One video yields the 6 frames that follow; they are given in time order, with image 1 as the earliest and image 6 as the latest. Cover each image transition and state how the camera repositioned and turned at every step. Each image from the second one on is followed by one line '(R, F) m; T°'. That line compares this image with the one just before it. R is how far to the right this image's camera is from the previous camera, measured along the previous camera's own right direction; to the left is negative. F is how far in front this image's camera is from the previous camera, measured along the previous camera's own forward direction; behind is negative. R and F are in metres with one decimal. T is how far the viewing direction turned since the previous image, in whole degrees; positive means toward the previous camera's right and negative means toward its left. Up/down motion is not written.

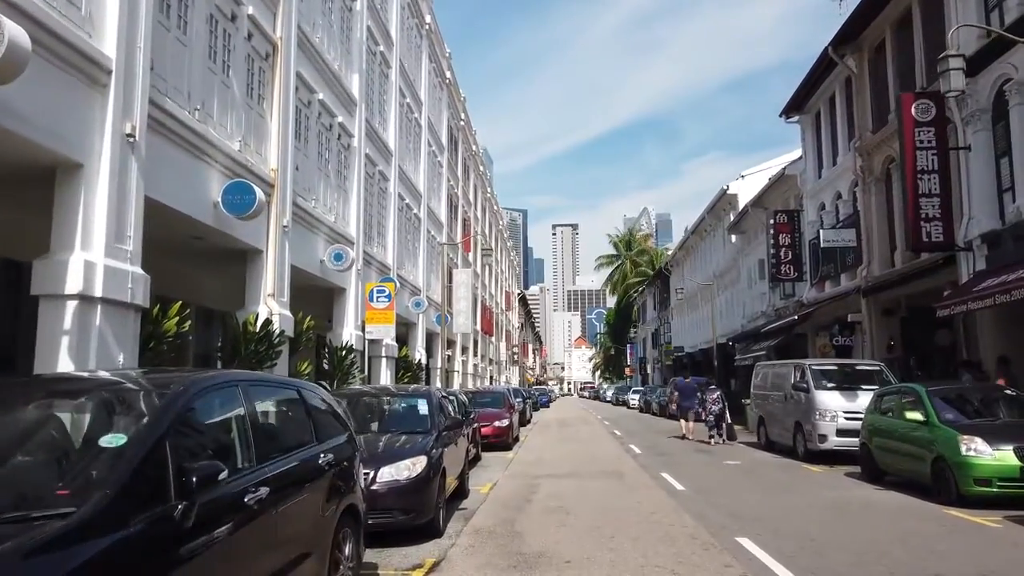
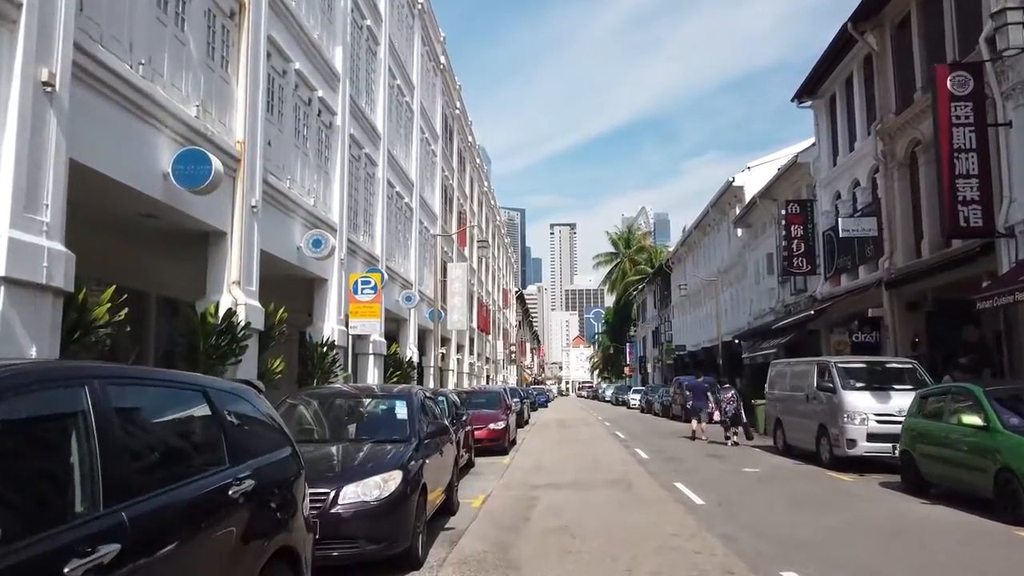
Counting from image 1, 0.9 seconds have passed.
(0.0, +1.7) m; 0°
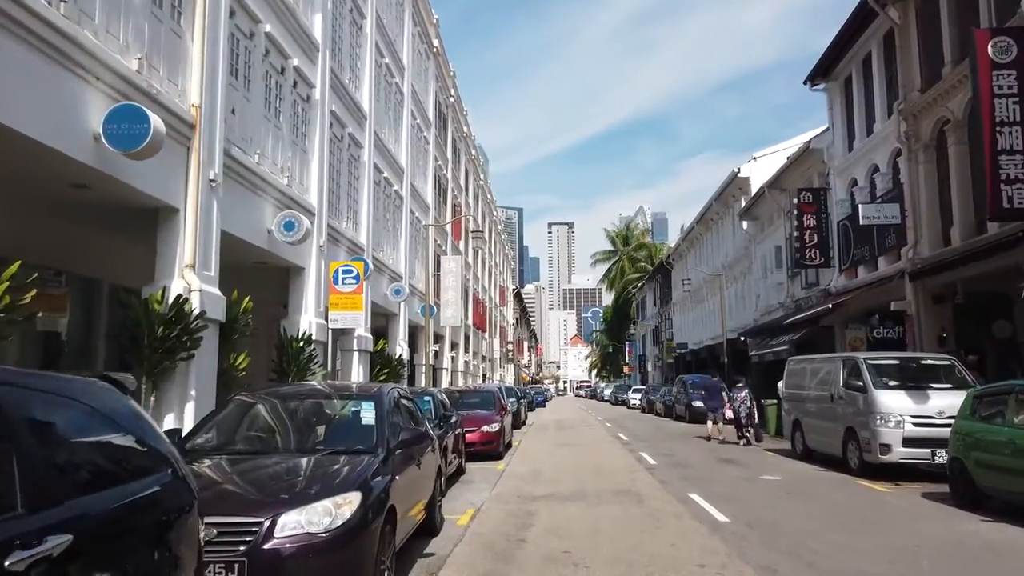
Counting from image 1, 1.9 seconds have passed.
(+0.1, +1.7) m; 0°
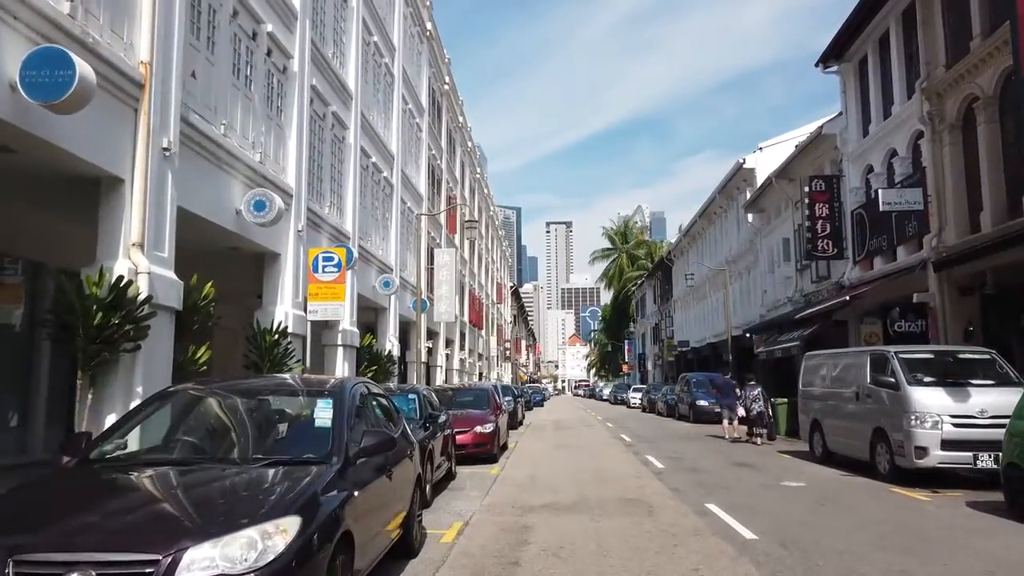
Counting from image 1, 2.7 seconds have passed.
(+0.1, +1.4) m; 0°
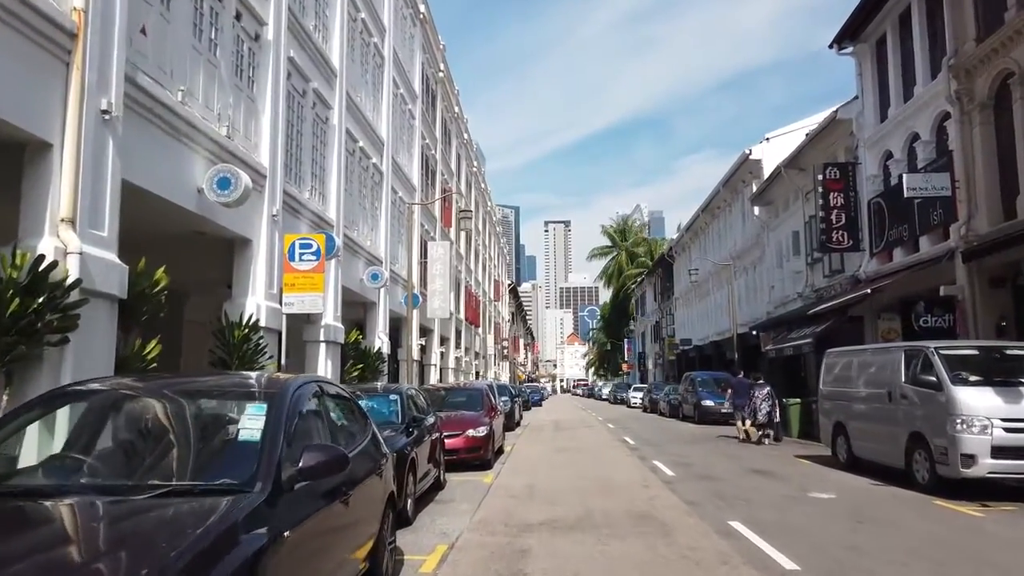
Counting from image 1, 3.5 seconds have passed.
(+0.1, +1.5) m; 0°
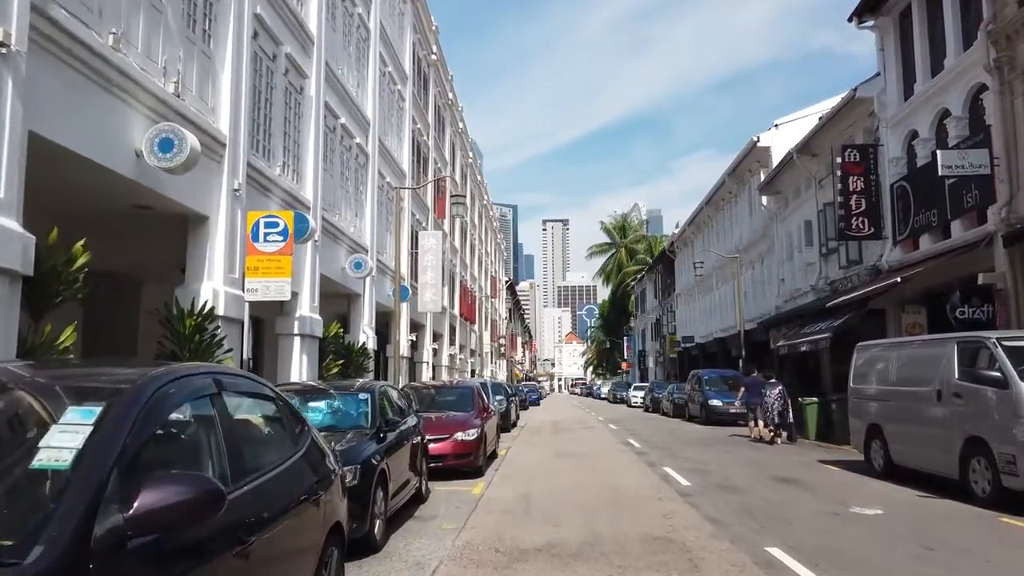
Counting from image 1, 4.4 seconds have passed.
(+0.1, +1.8) m; 0°
